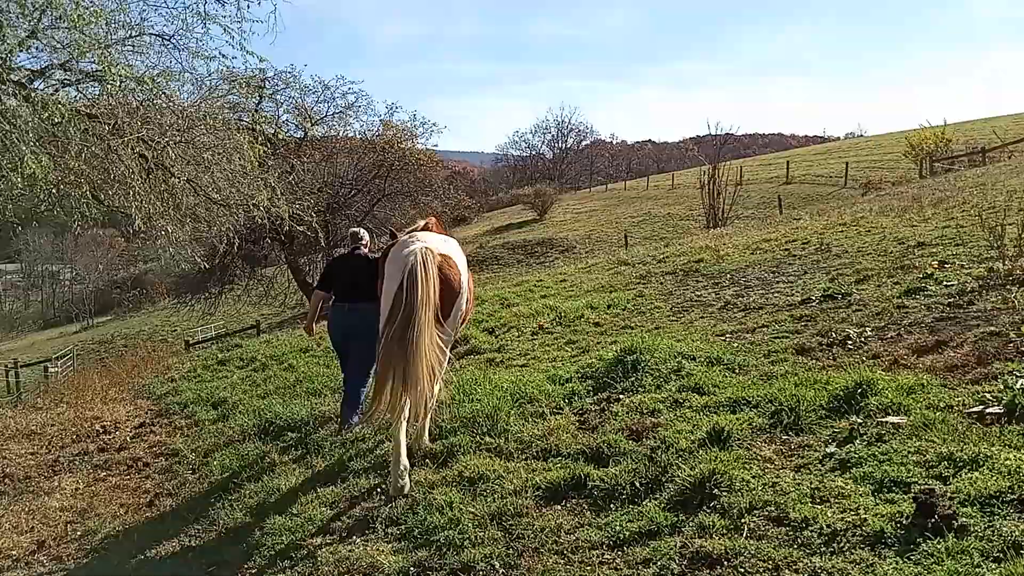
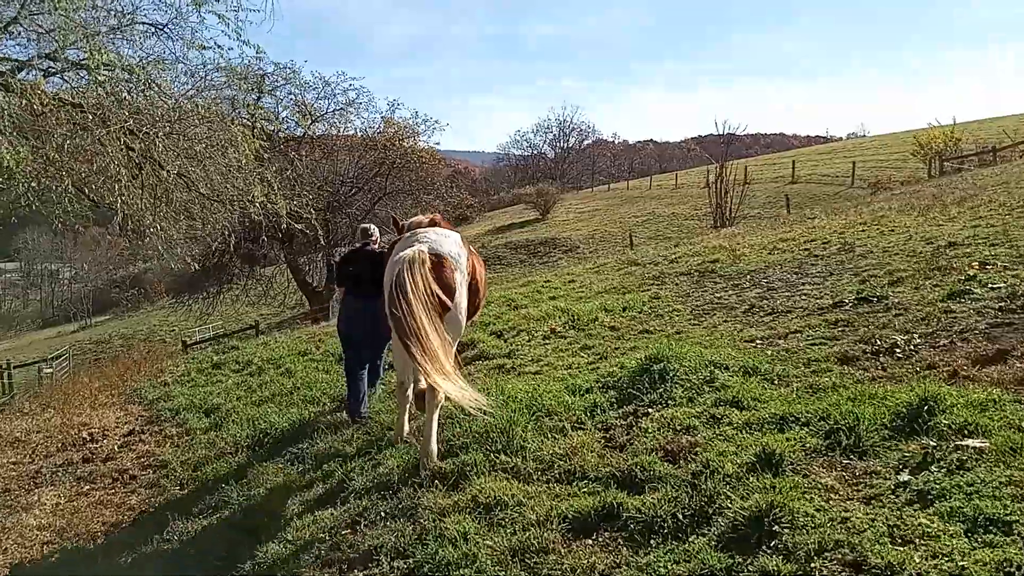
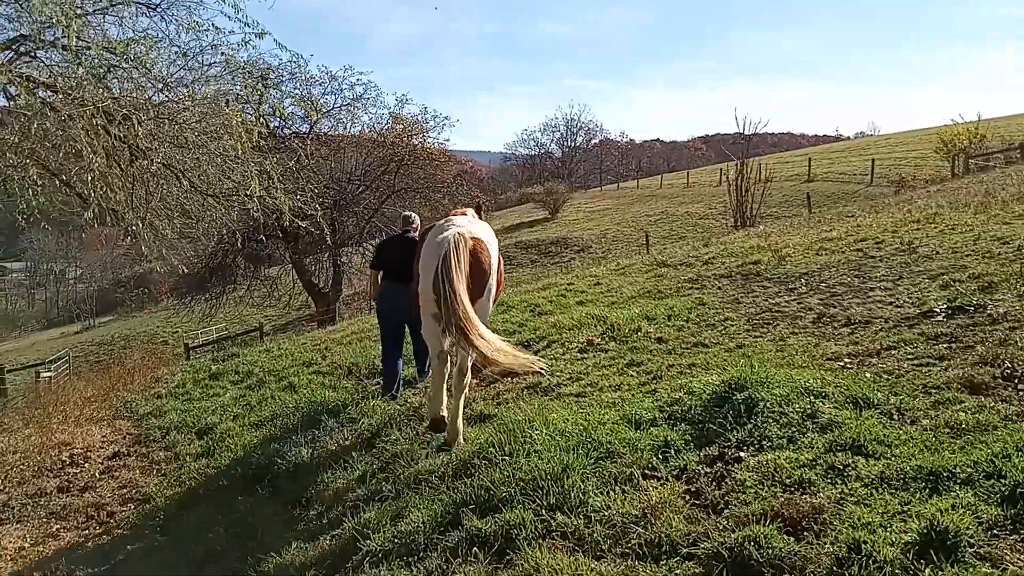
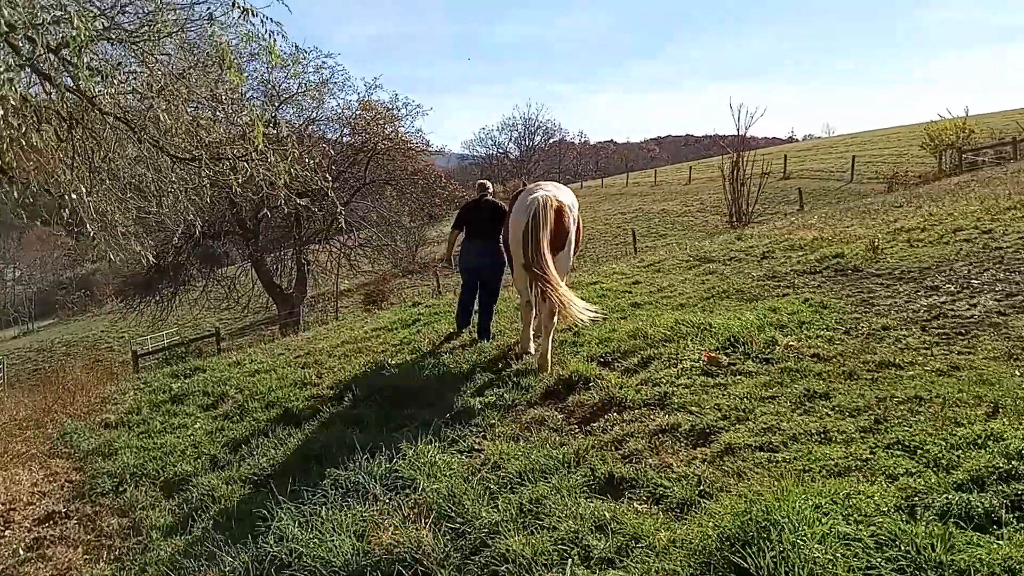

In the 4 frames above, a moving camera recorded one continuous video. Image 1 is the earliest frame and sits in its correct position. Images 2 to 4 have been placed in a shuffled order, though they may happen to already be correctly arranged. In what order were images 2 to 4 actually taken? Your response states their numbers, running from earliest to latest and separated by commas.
2, 3, 4
